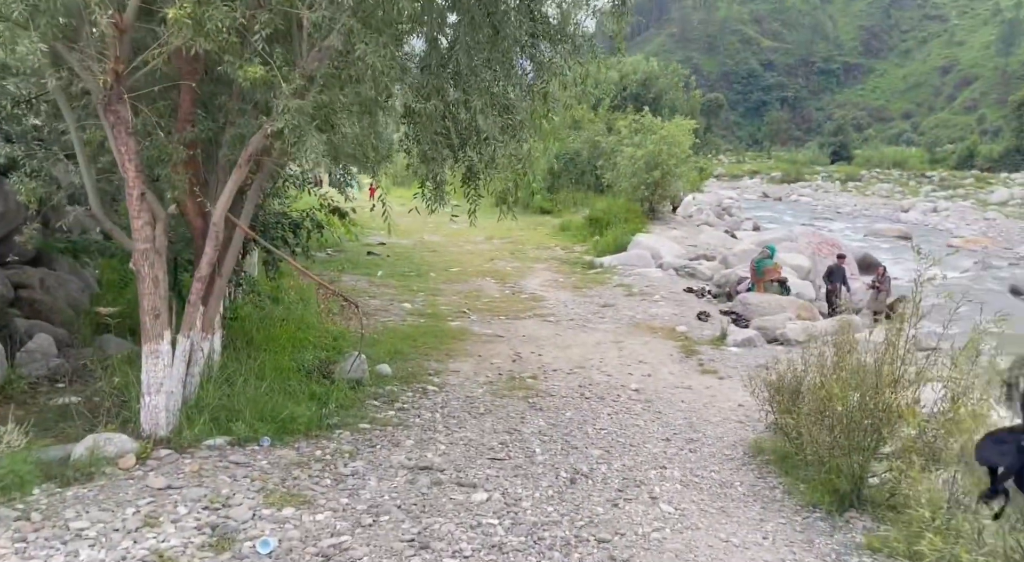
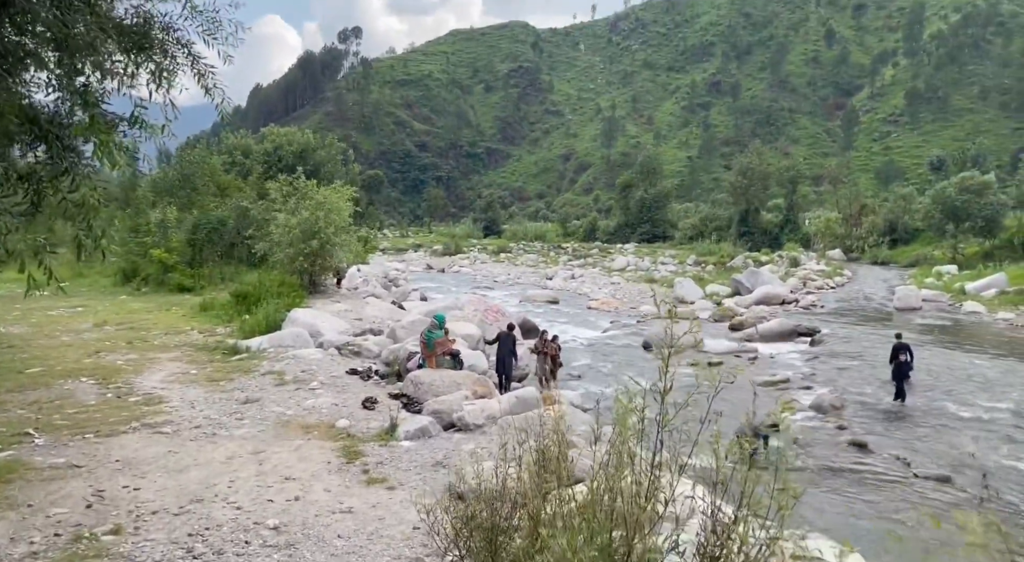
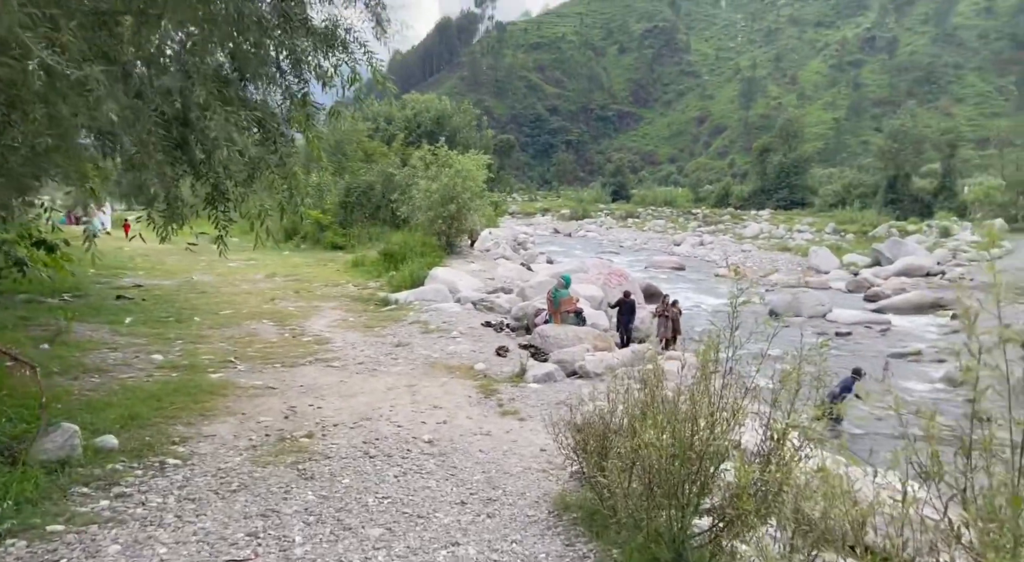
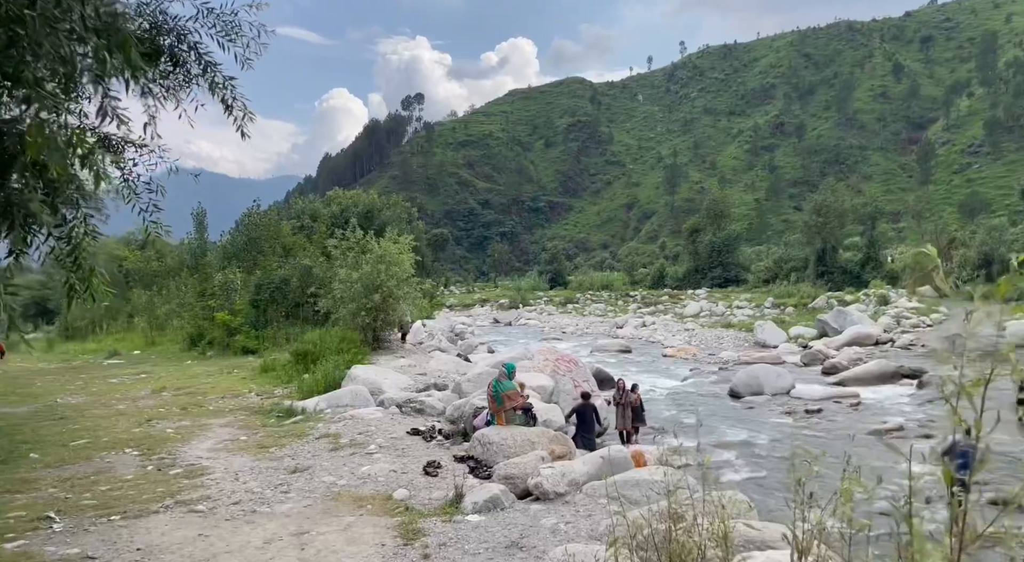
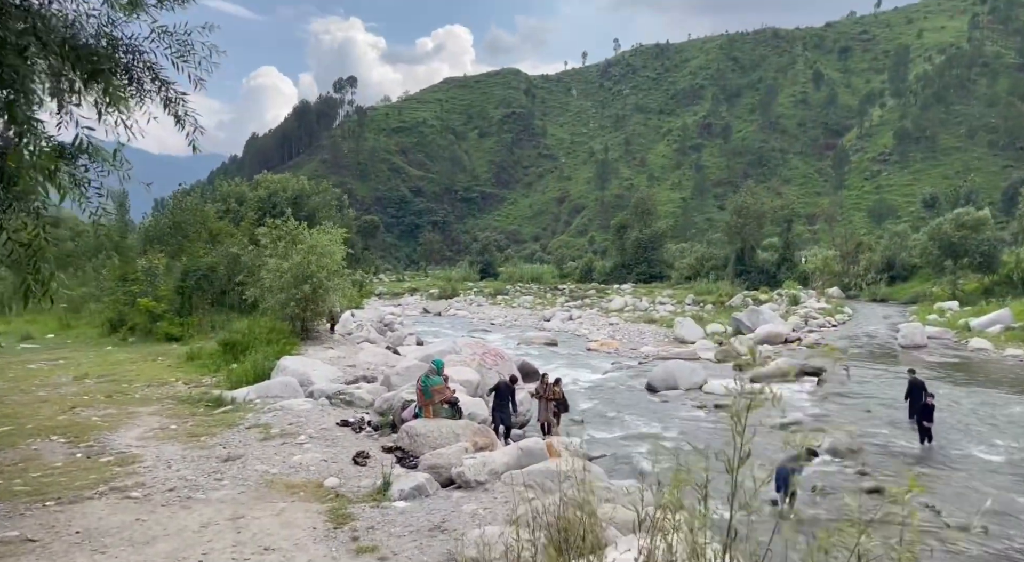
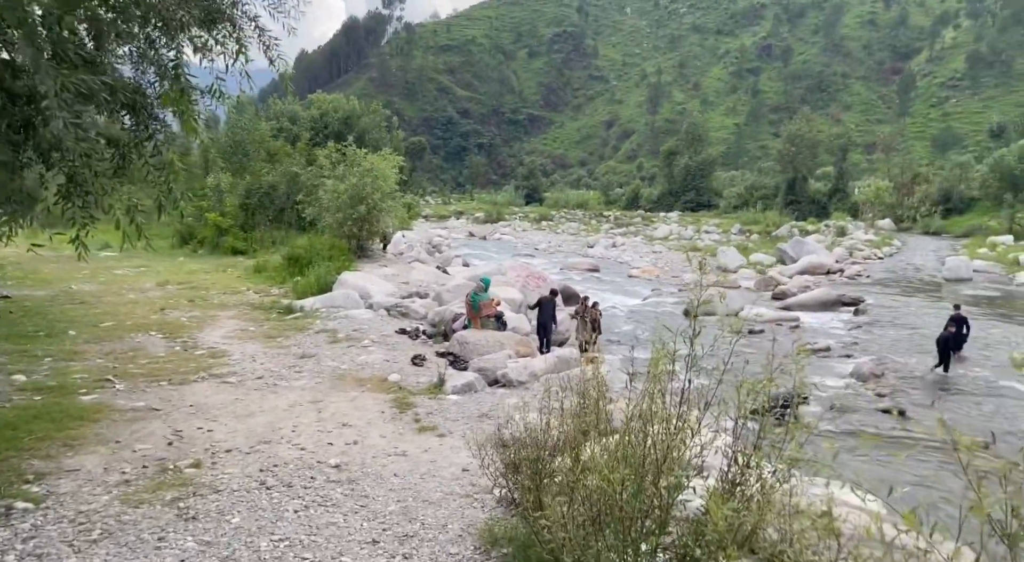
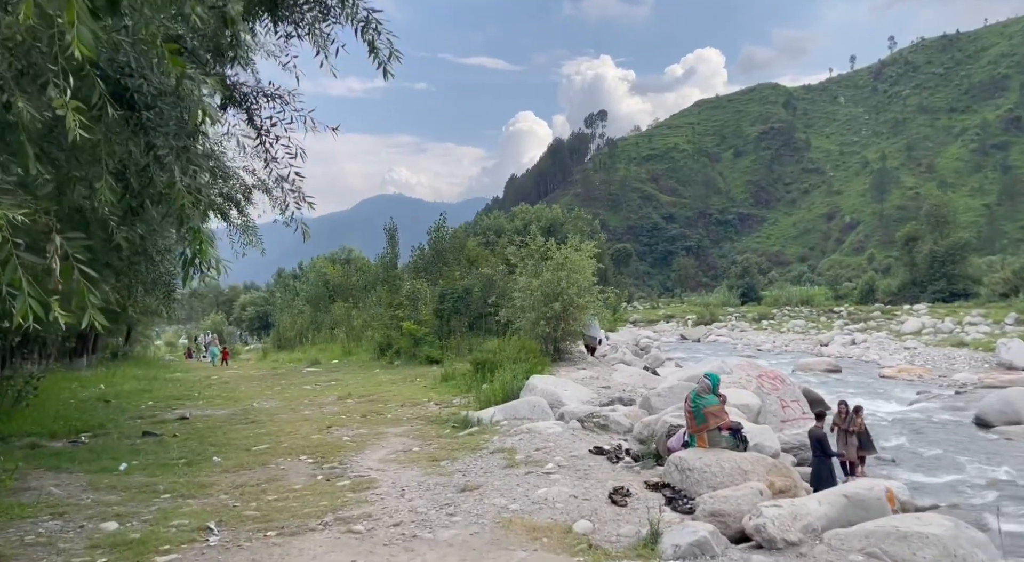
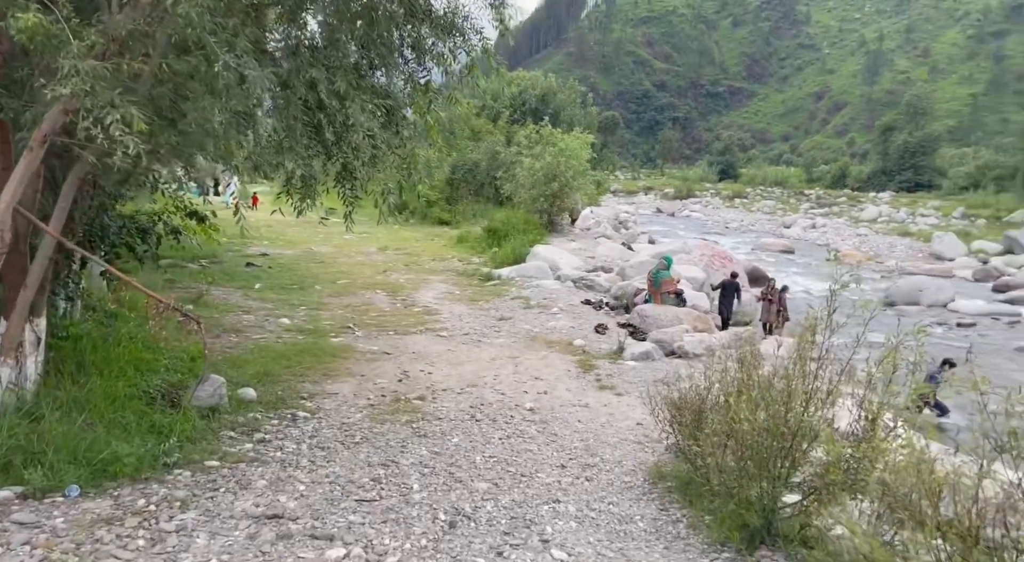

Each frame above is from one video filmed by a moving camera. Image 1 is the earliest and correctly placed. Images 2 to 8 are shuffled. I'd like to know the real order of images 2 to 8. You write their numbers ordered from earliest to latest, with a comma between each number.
8, 3, 6, 2, 5, 4, 7
